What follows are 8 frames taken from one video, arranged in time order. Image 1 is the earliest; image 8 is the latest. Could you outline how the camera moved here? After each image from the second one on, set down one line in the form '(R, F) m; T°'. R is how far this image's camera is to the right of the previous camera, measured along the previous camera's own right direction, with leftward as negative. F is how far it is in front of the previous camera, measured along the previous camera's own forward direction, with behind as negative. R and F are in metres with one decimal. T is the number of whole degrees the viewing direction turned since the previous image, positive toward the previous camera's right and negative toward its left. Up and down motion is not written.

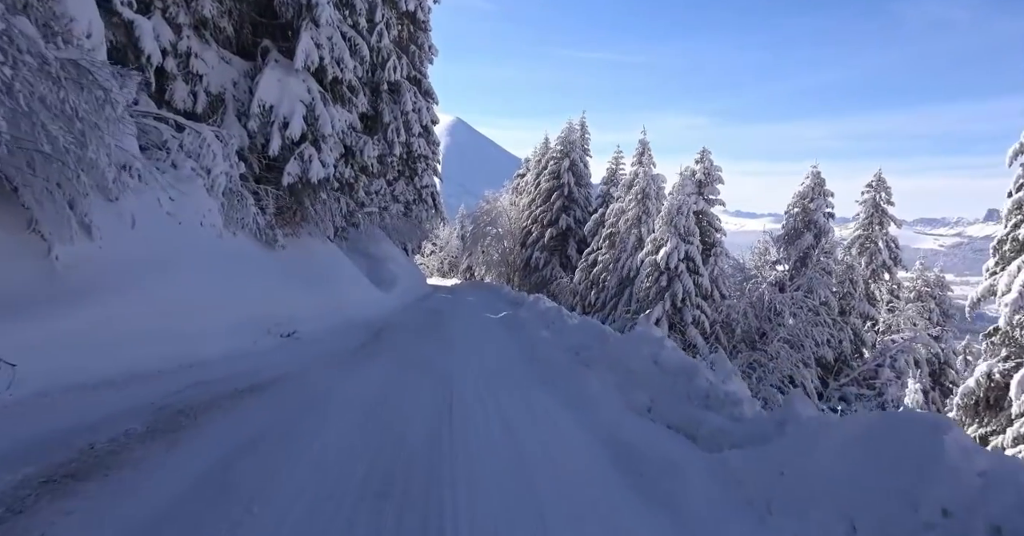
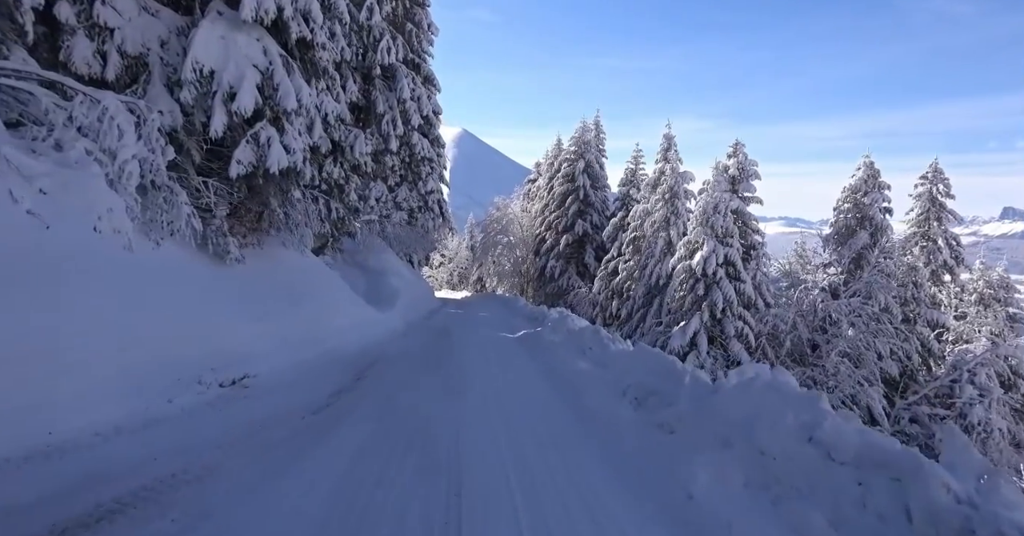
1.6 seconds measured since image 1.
(-0.3, +3.3) m; -1°
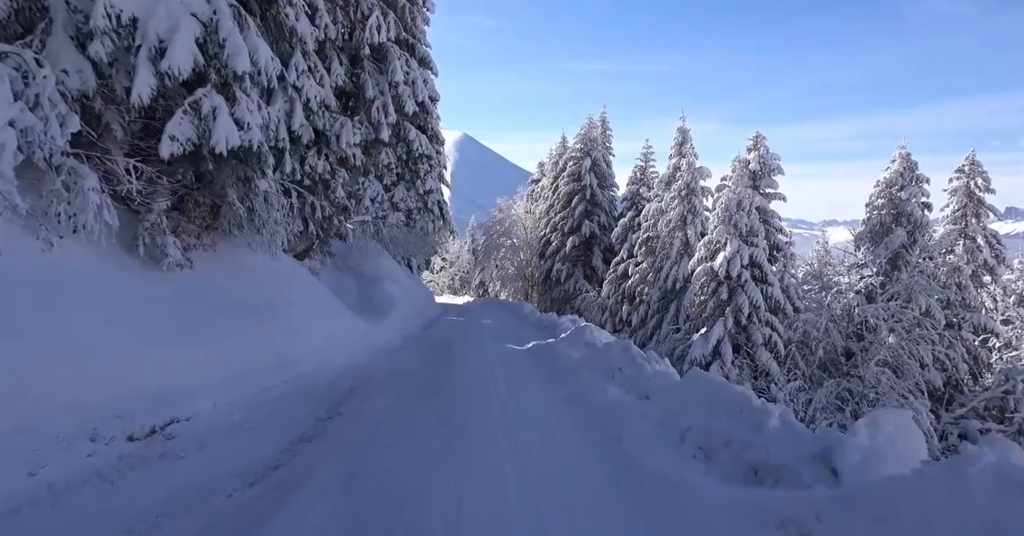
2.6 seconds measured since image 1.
(-0.2, +2.2) m; 0°
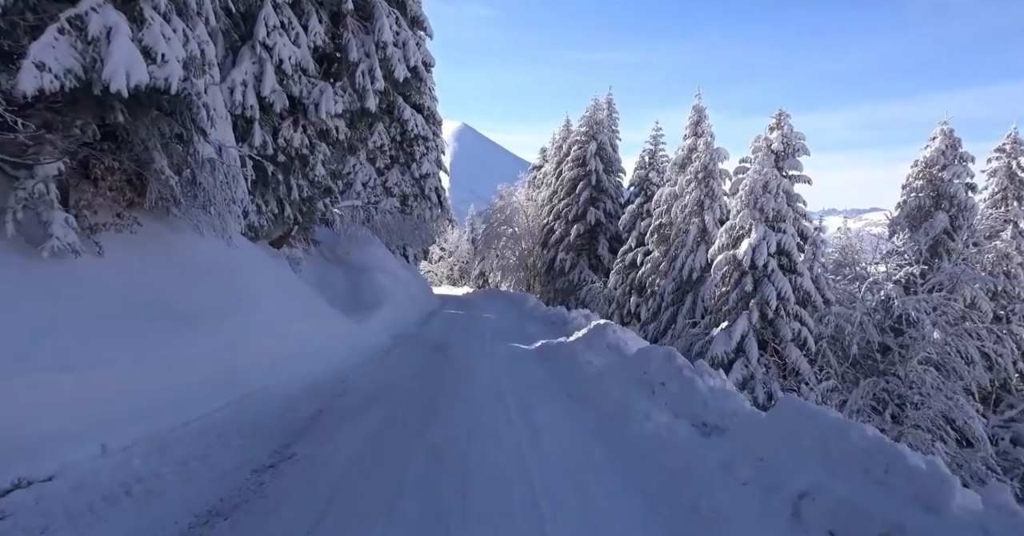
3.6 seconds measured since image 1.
(-0.2, +2.2) m; 0°
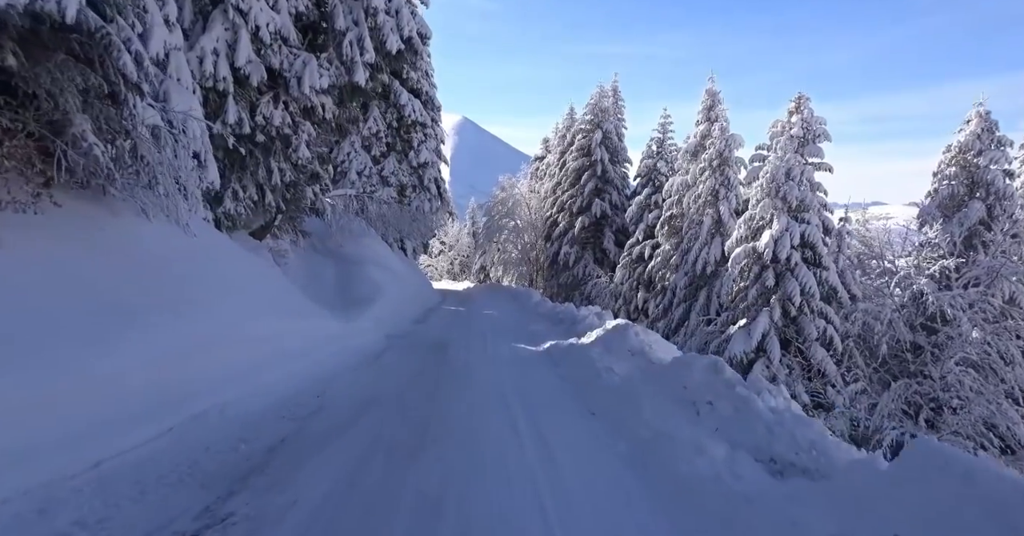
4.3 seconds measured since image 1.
(-0.1, +1.5) m; 0°
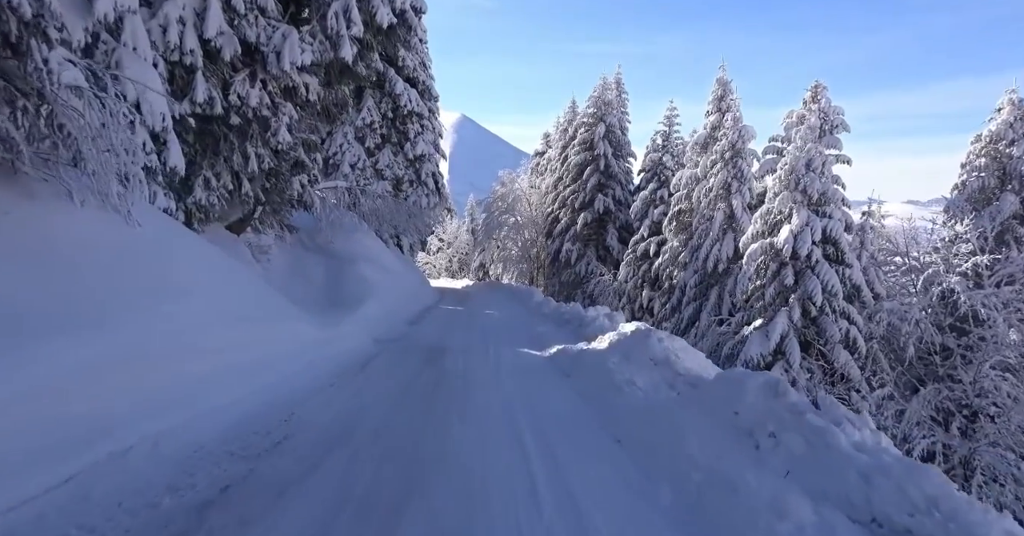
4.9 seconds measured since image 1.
(-0.1, +1.4) m; 0°
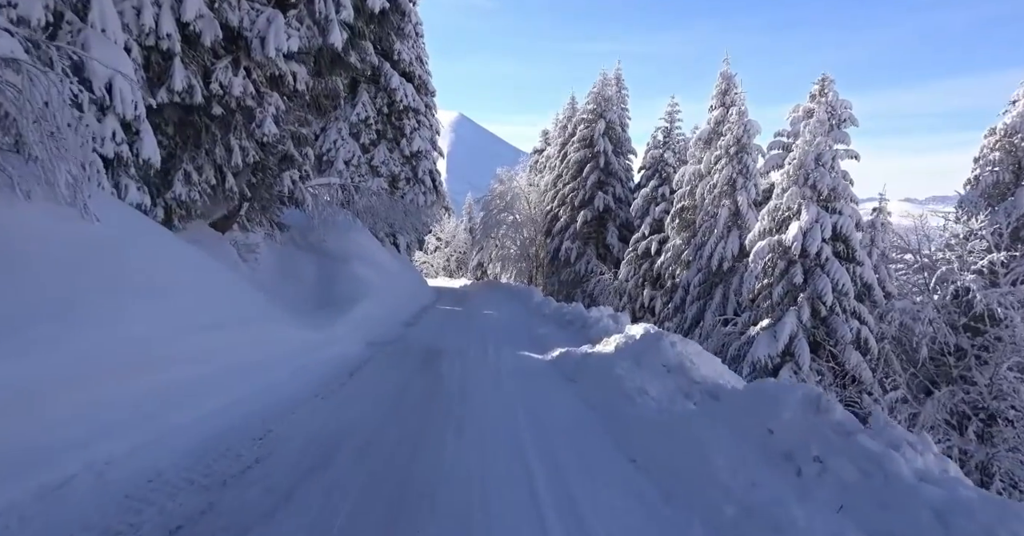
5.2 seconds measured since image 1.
(0.0, +0.7) m; 0°
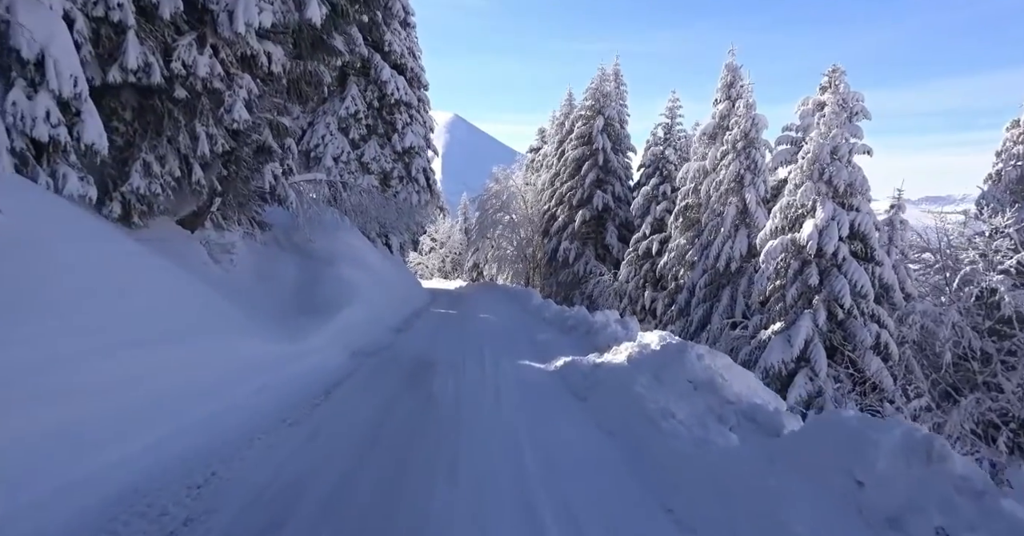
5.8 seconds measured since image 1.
(-0.1, +1.2) m; 0°
